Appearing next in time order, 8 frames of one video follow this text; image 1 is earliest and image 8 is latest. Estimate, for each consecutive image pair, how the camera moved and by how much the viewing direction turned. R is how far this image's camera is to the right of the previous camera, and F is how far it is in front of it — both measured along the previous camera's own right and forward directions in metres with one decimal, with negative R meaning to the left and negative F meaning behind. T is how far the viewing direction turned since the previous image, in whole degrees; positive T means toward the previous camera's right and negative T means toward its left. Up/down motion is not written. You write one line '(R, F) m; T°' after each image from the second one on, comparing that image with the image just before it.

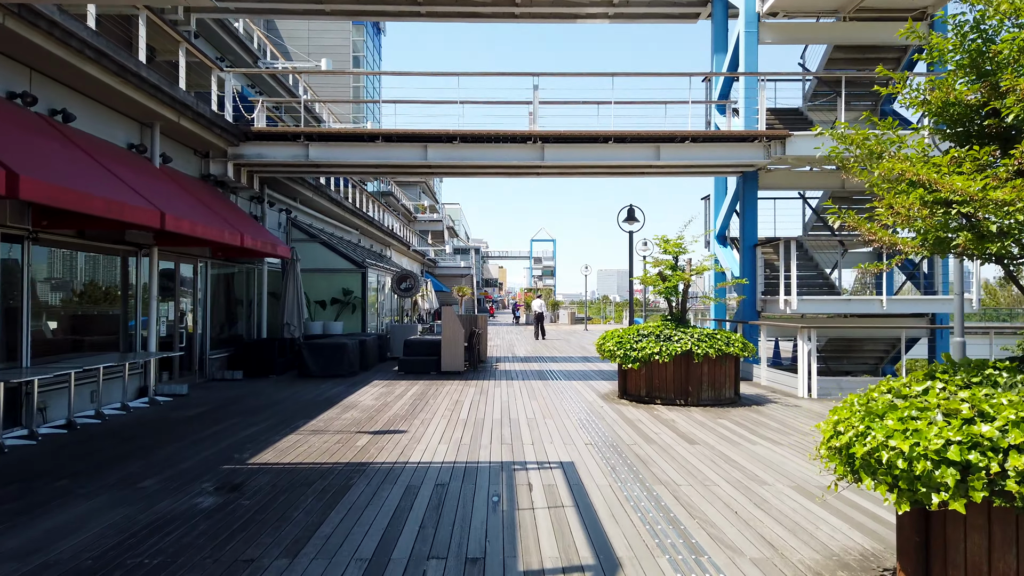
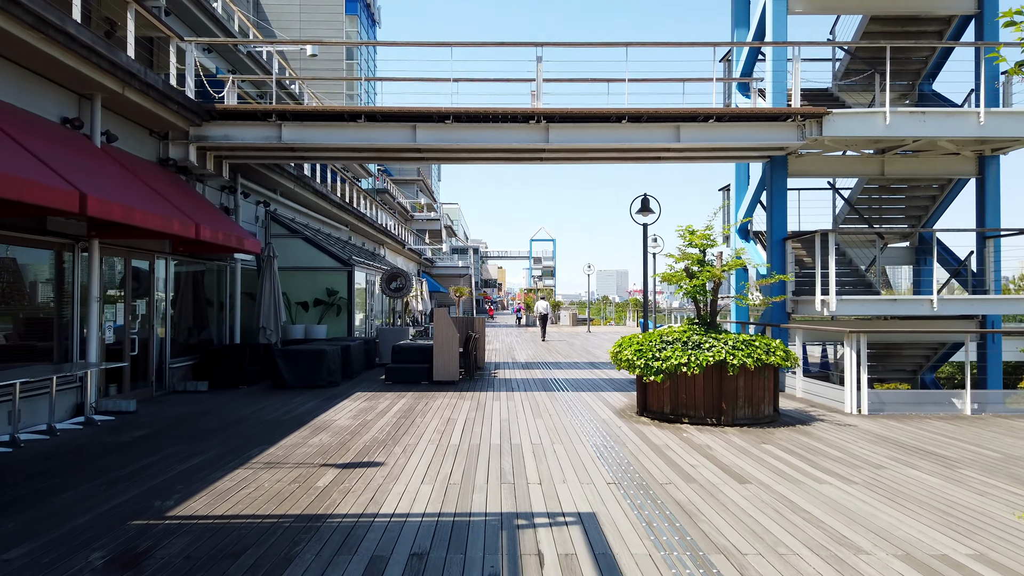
(0.0, +1.4) m; 0°
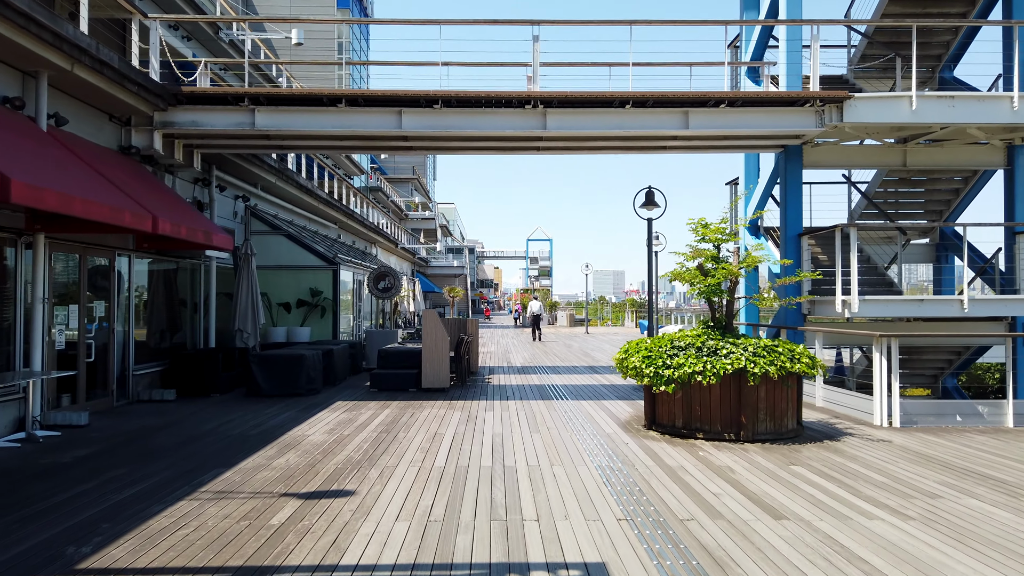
(0.0, +0.8) m; 0°
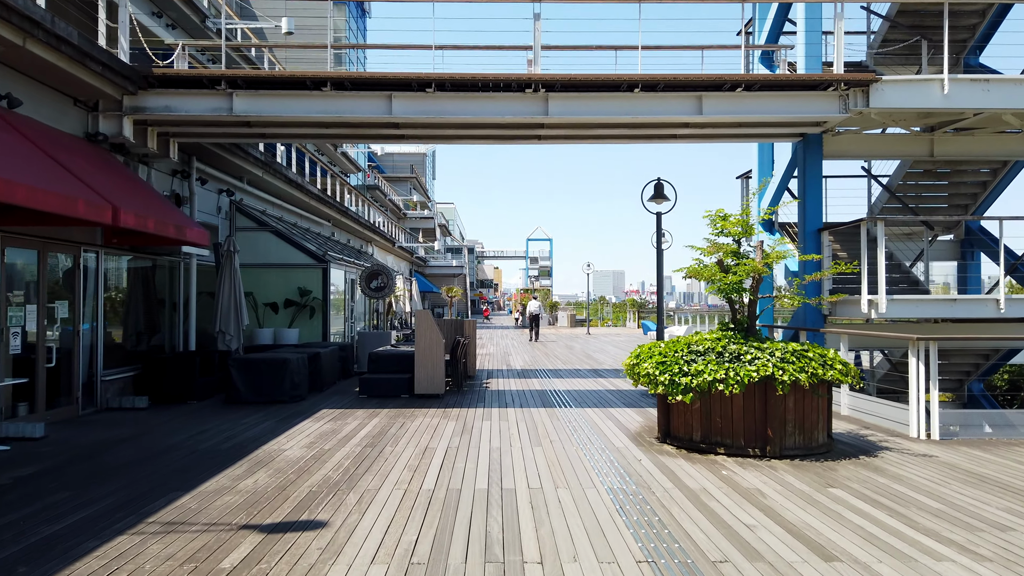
(0.0, +0.7) m; 0°
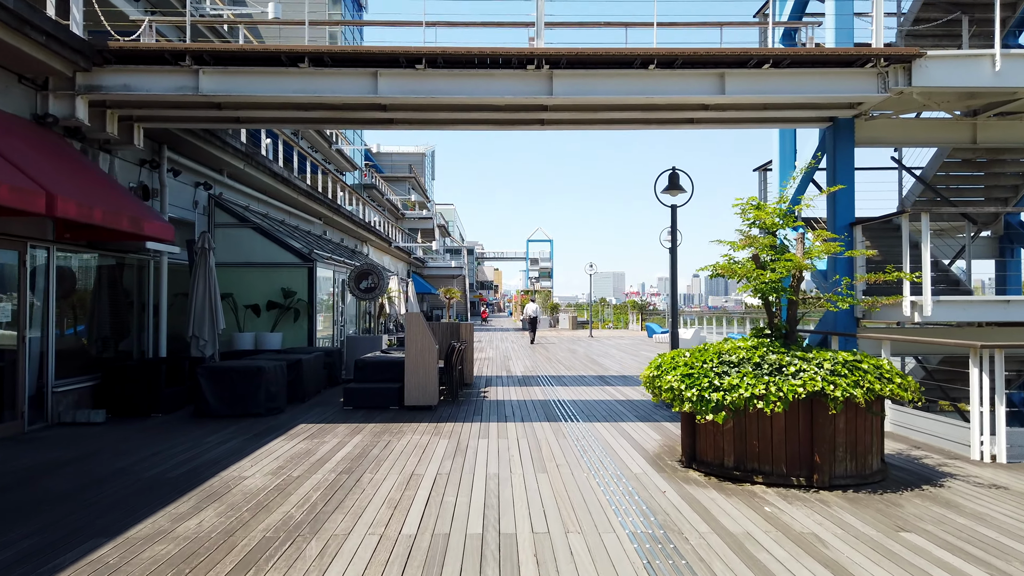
(0.0, +0.9) m; 0°
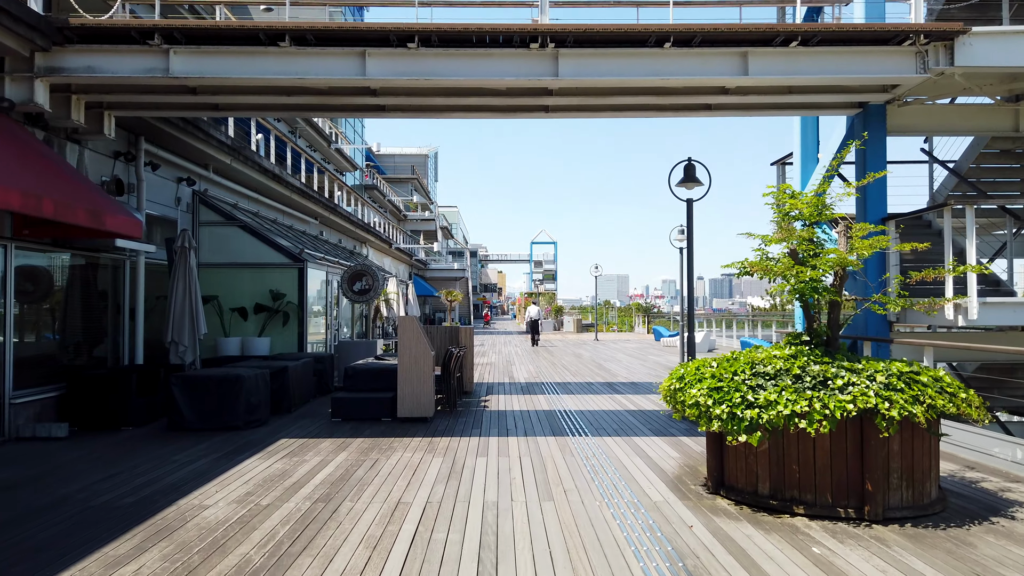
(0.0, +0.7) m; 0°
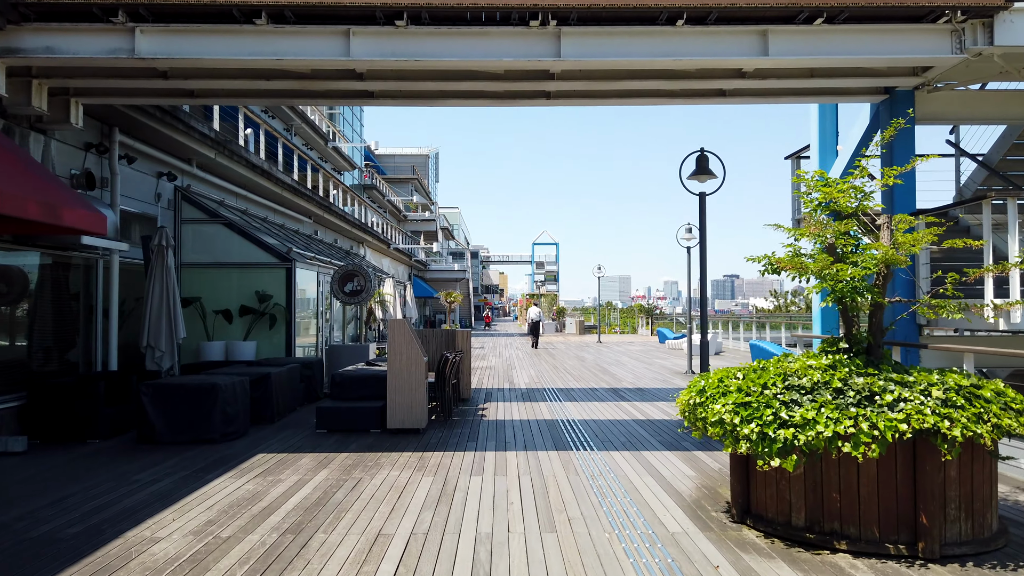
(0.0, +0.6) m; 0°
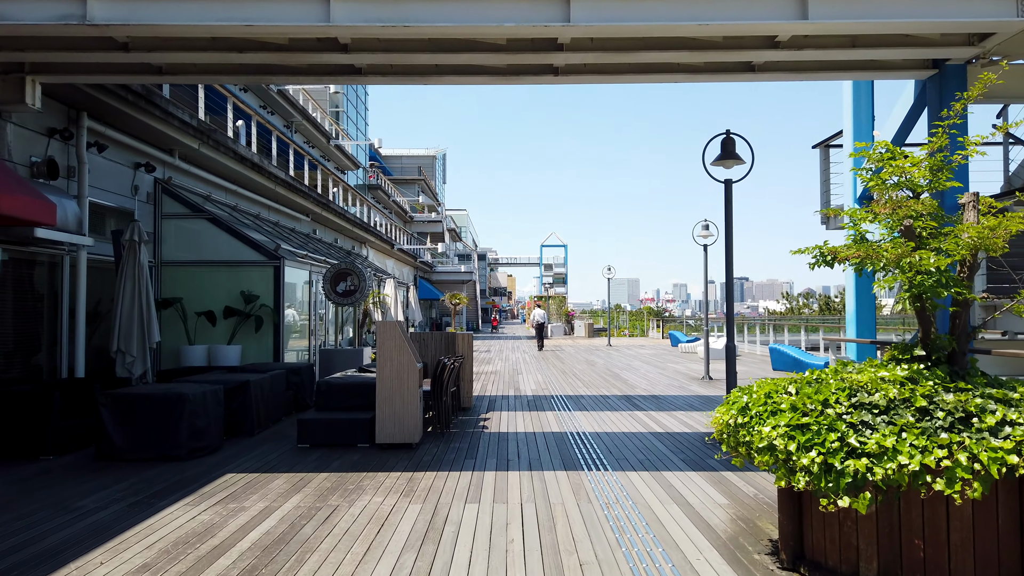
(0.0, +0.8) m; -1°
